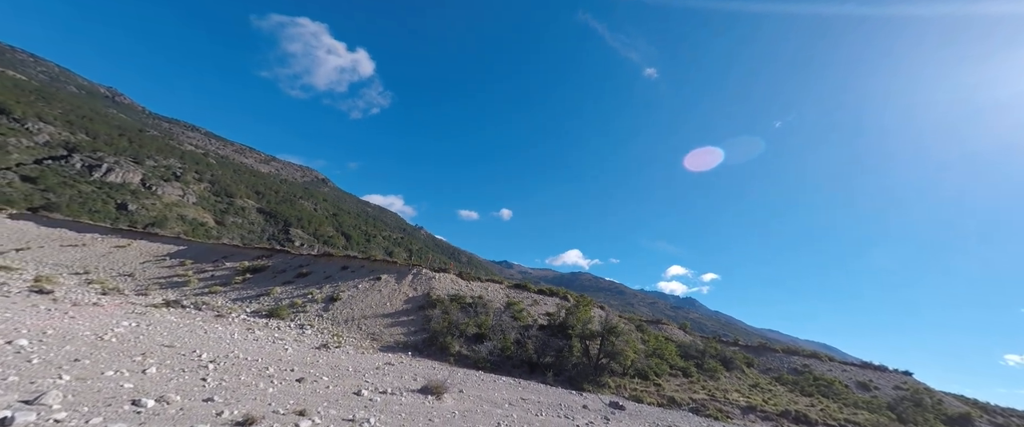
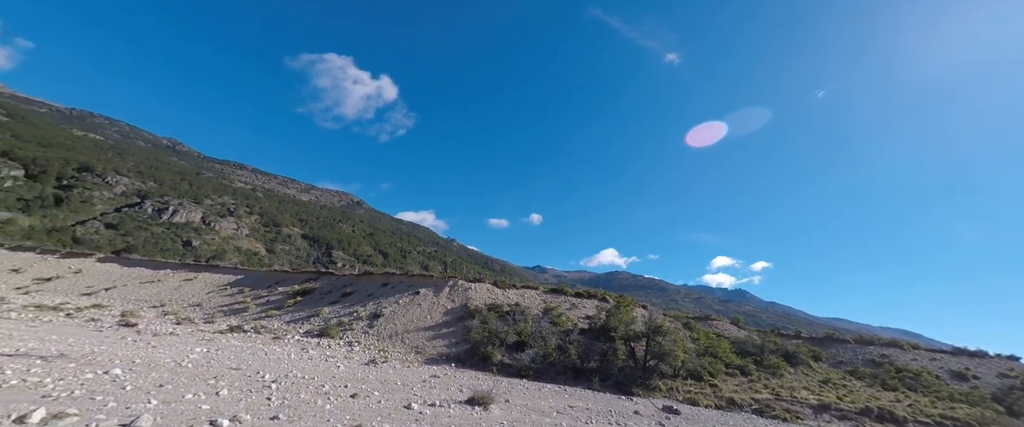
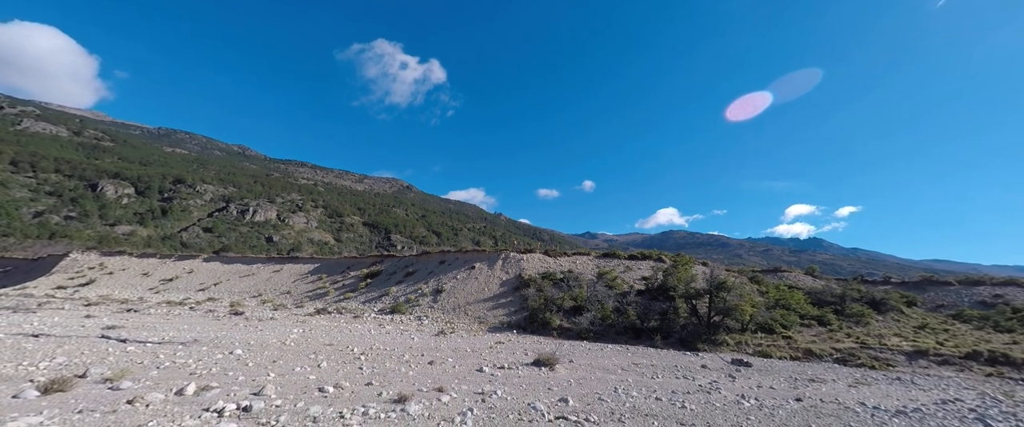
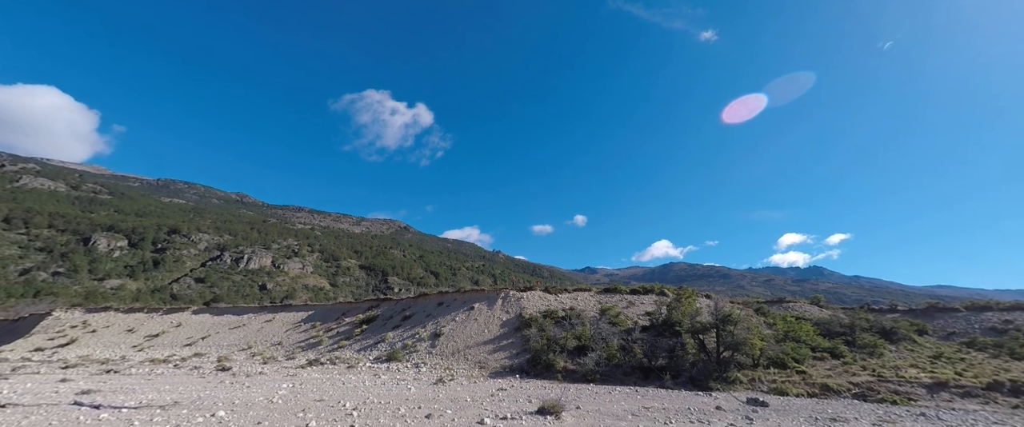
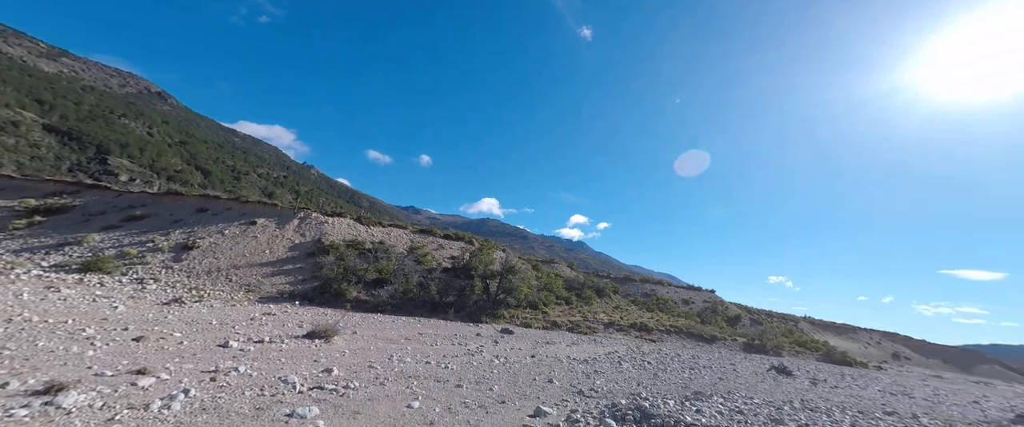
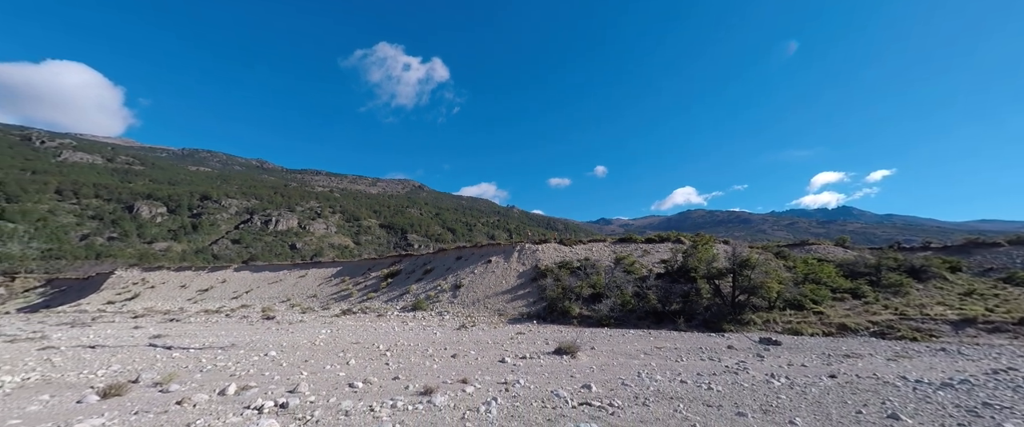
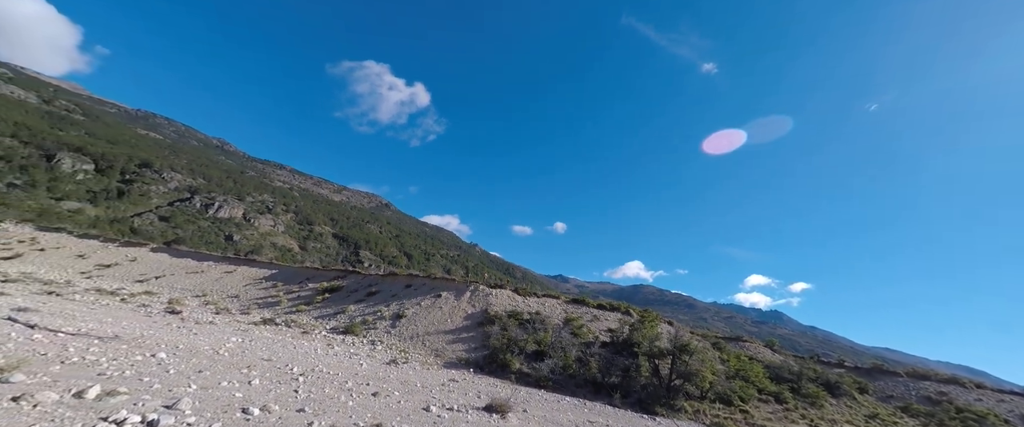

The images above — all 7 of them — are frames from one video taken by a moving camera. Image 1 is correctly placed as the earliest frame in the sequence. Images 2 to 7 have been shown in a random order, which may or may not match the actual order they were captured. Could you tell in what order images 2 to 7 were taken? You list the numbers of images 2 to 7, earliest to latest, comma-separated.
2, 7, 4, 3, 6, 5
